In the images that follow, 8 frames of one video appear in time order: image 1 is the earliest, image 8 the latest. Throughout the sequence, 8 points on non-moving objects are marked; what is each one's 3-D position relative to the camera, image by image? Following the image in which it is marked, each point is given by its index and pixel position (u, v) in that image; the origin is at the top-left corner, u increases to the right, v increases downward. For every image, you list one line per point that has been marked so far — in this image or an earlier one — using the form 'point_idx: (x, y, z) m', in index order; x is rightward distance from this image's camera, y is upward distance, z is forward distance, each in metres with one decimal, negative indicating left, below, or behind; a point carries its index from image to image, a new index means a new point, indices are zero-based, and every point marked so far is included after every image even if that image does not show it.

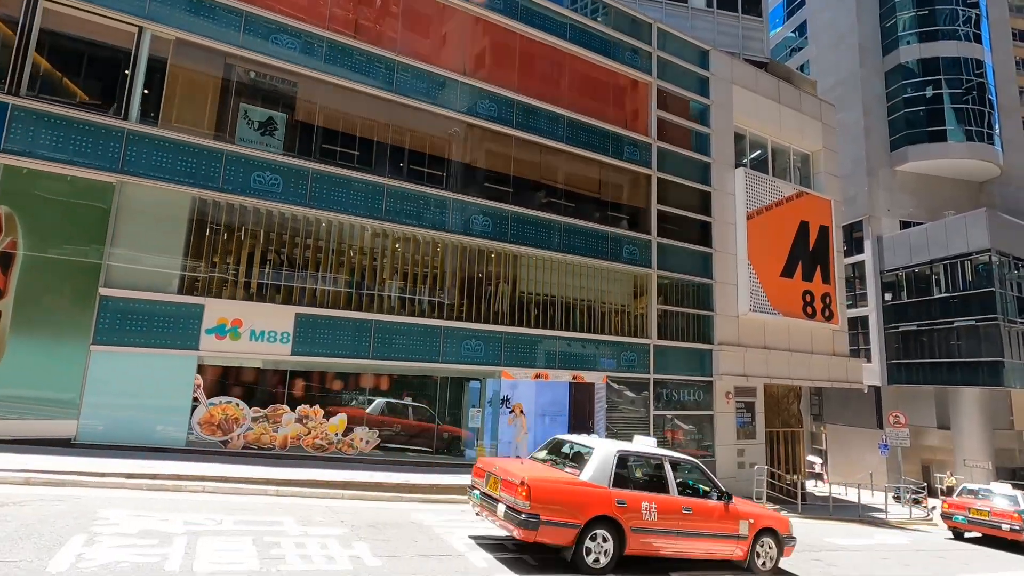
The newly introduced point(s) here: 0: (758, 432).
0: (+8.0, -4.9, +17.9) m
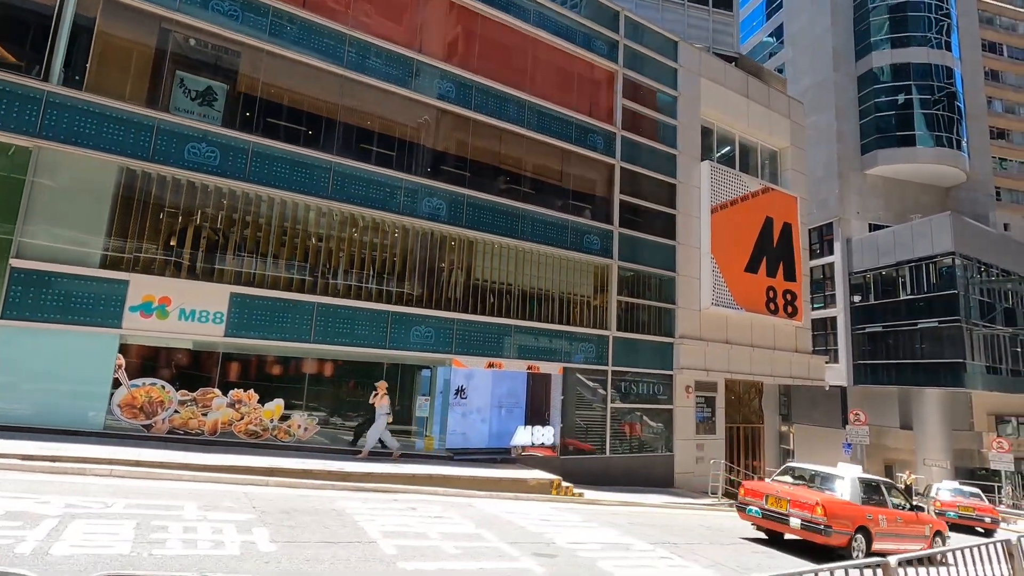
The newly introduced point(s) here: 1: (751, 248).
0: (+6.9, -4.7, +18.3) m
1: (+8.8, +1.4, +19.7) m
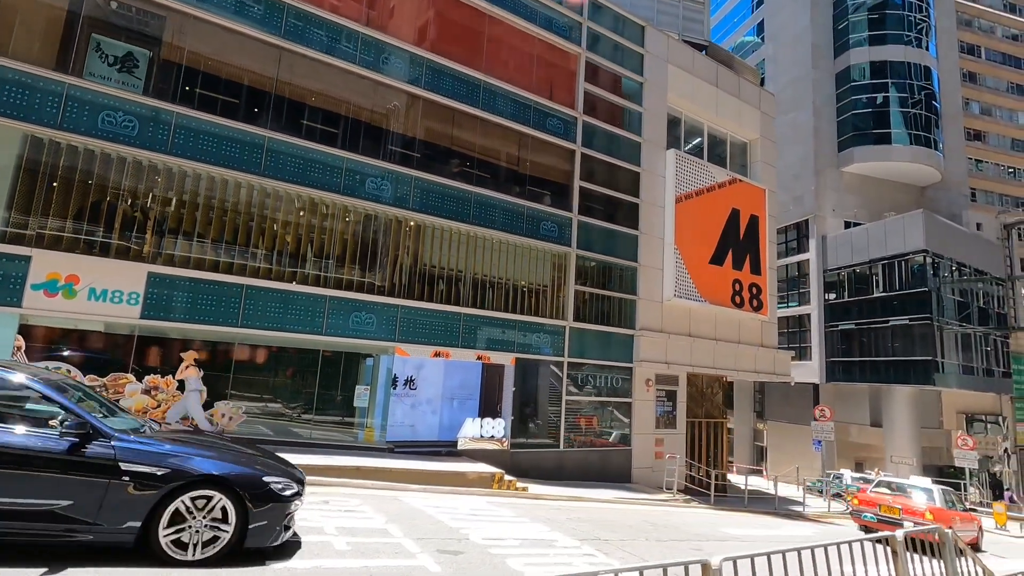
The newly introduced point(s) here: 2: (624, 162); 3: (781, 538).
0: (+5.5, -4.4, +17.9) m
1: (+7.4, +1.7, +19.3) m
2: (+3.6, +4.3, +18.2) m
3: (+5.5, -5.2, +11.0) m
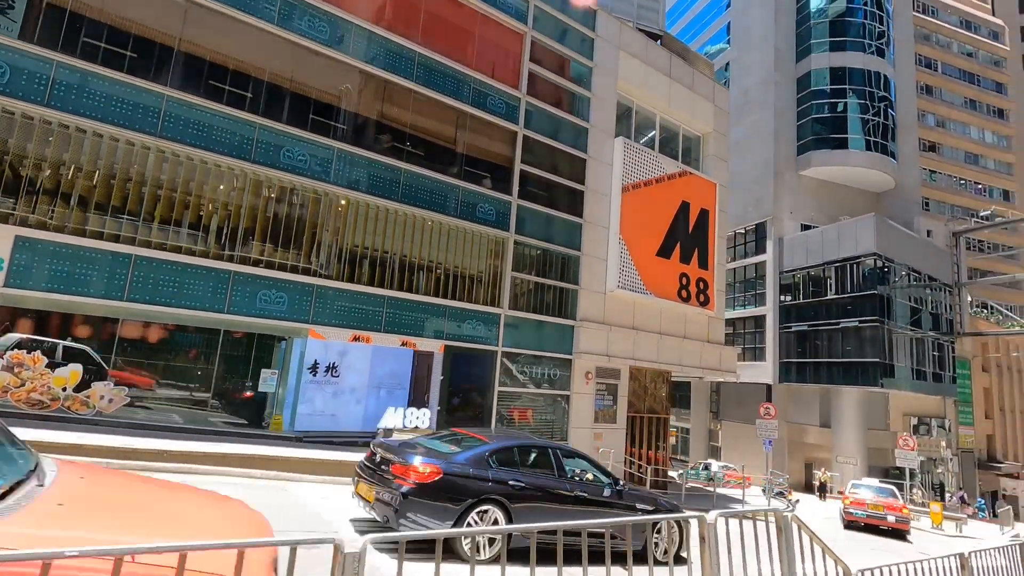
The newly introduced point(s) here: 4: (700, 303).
0: (+3.4, -4.1, +17.4) m
1: (+5.4, +2.0, +19.0) m
2: (+1.8, +4.7, +17.7) m
3: (+3.8, -4.9, +10.5) m
4: (+6.9, -0.6, +19.7) m
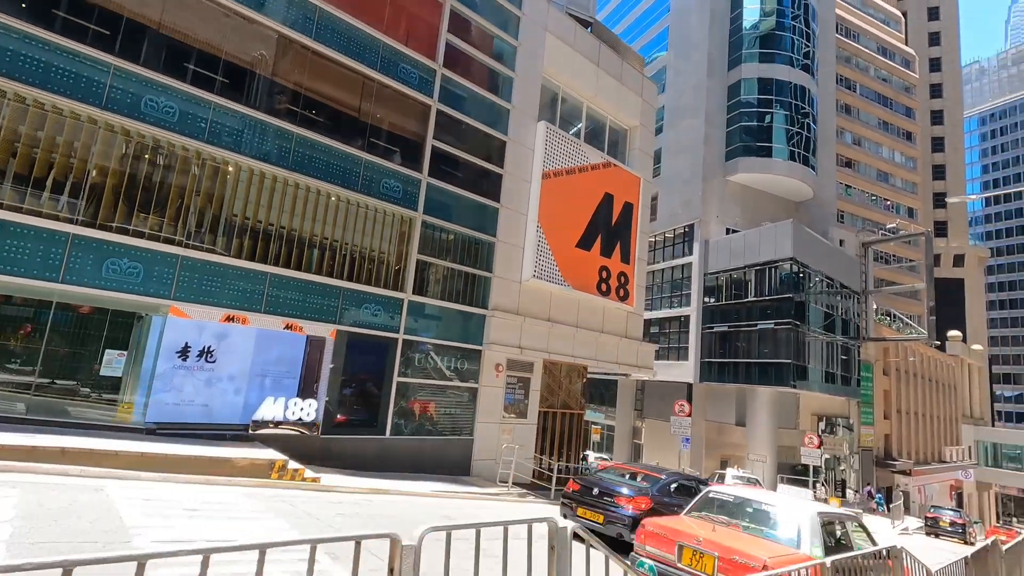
0: (+0.5, -3.8, +16.7) m
1: (+2.5, +2.2, +18.5) m
2: (-0.8, +5.1, +16.8) m
3: (+1.6, -4.7, +9.9) m
4: (+3.9, -0.4, +19.4) m
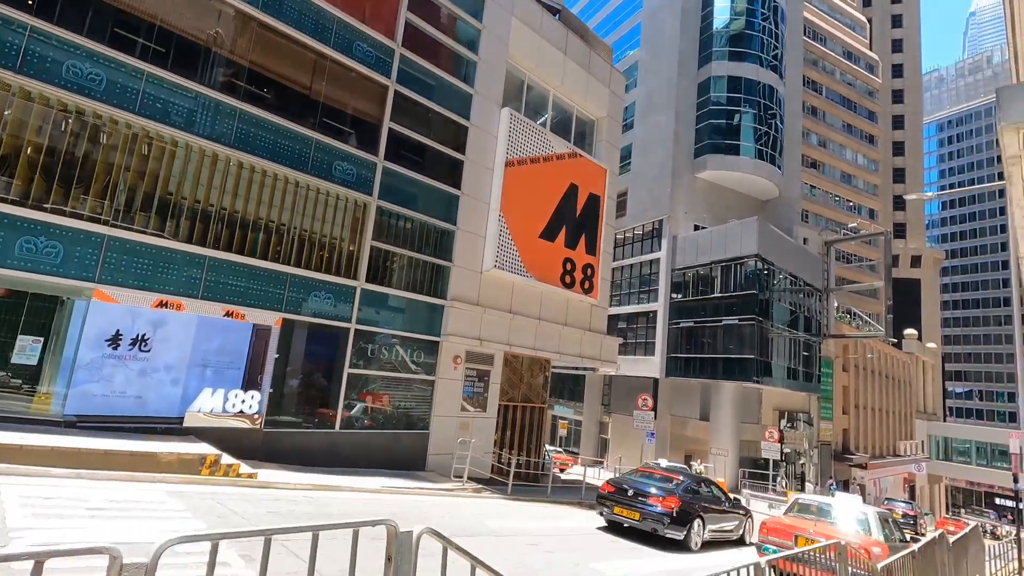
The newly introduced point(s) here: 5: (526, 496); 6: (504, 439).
0: (-0.7, -3.5, +16.3) m
1: (+1.3, +2.5, +18.1) m
2: (-2.0, +5.4, +16.2) m
3: (+0.6, -4.4, +9.6) m
4: (+2.5, -0.1, +19.1) m
5: (+0.4, -5.6, +14.5) m
6: (-0.2, -4.8, +17.0) m
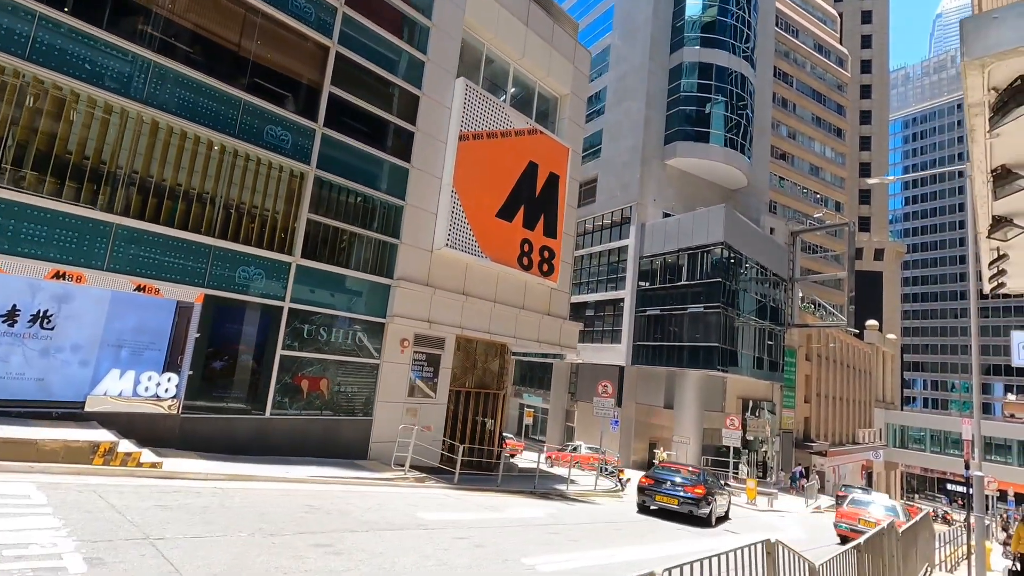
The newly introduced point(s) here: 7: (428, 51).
0: (-2.2, -2.9, +15.6) m
1: (-0.2, +3.1, +17.3) m
2: (-3.3, +6.0, +15.3) m
3: (-0.5, -4.0, +8.9) m
4: (+1.0, +0.5, +18.4) m
5: (-1.0, -5.1, +13.8) m
6: (-1.7, -4.2, +16.3) m
7: (-2.4, +7.1, +16.0) m
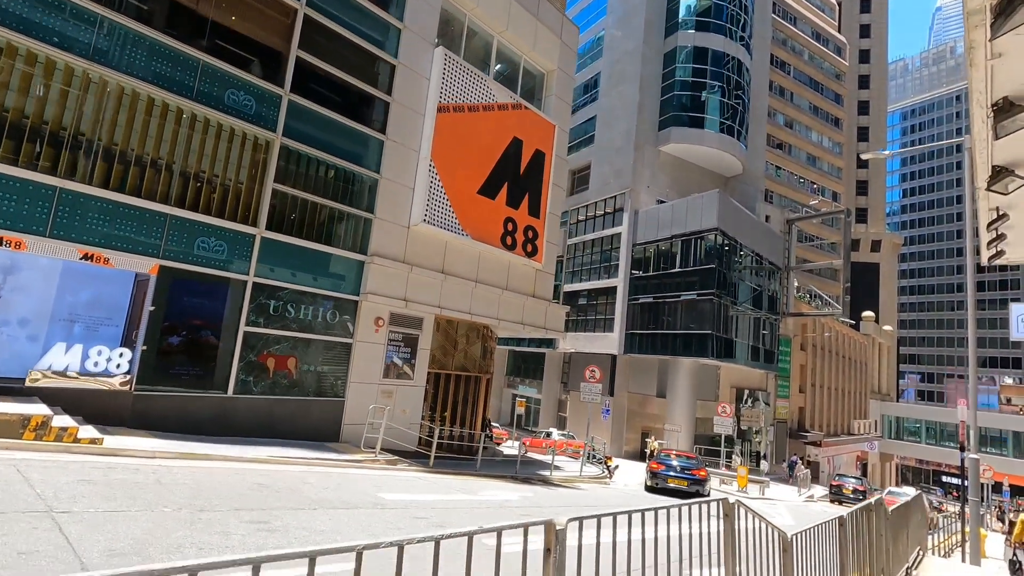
0: (-2.7, -2.3, +15.0) m
1: (-0.7, +3.7, +16.7) m
2: (-3.8, +6.6, +14.6) m
3: (-1.0, -3.5, +8.4) m
4: (+0.5, +1.2, +17.8) m
5: (-1.5, -4.5, +13.3) m
6: (-2.2, -3.6, +15.8) m
7: (-3.0, +7.7, +15.3) m
